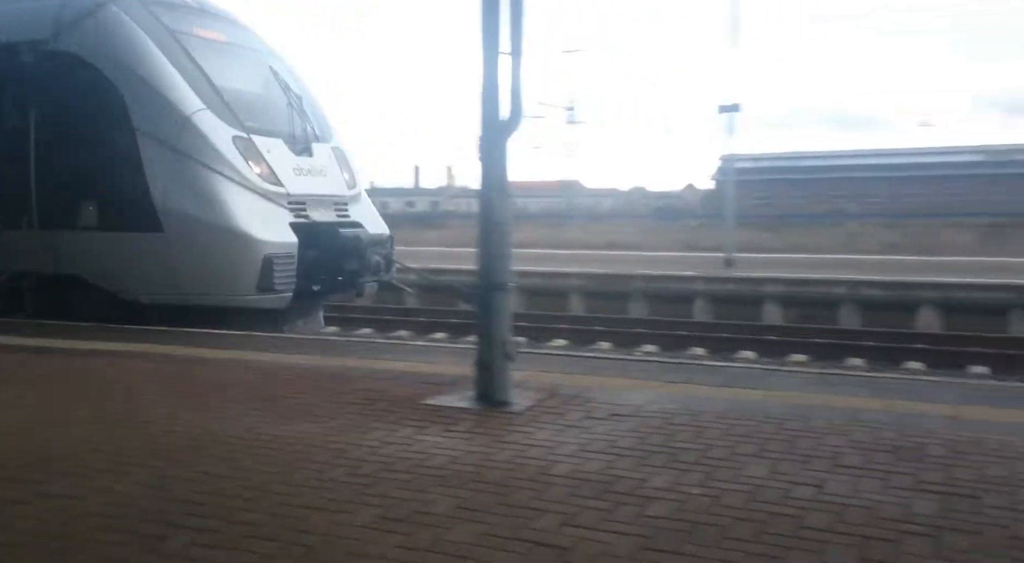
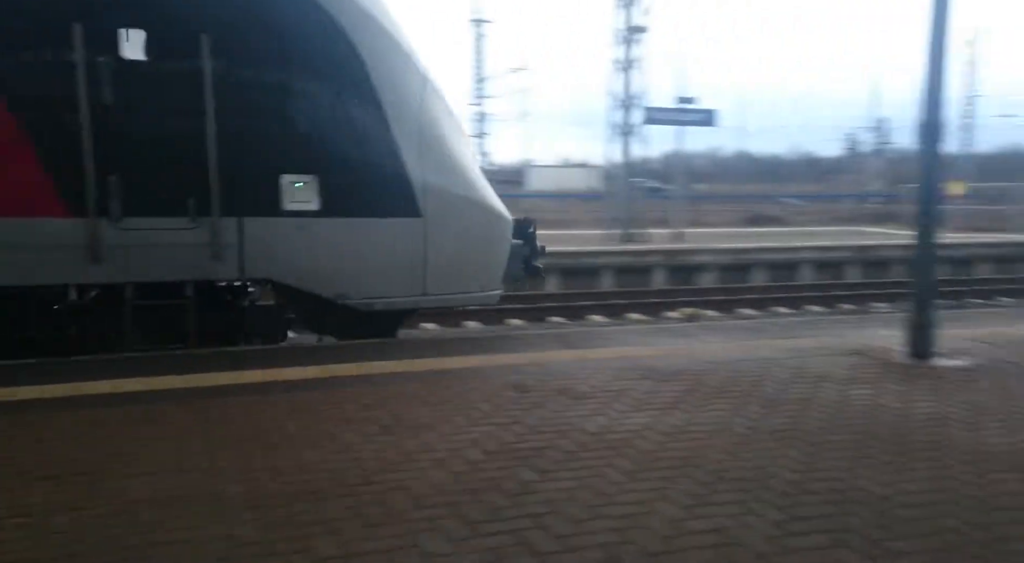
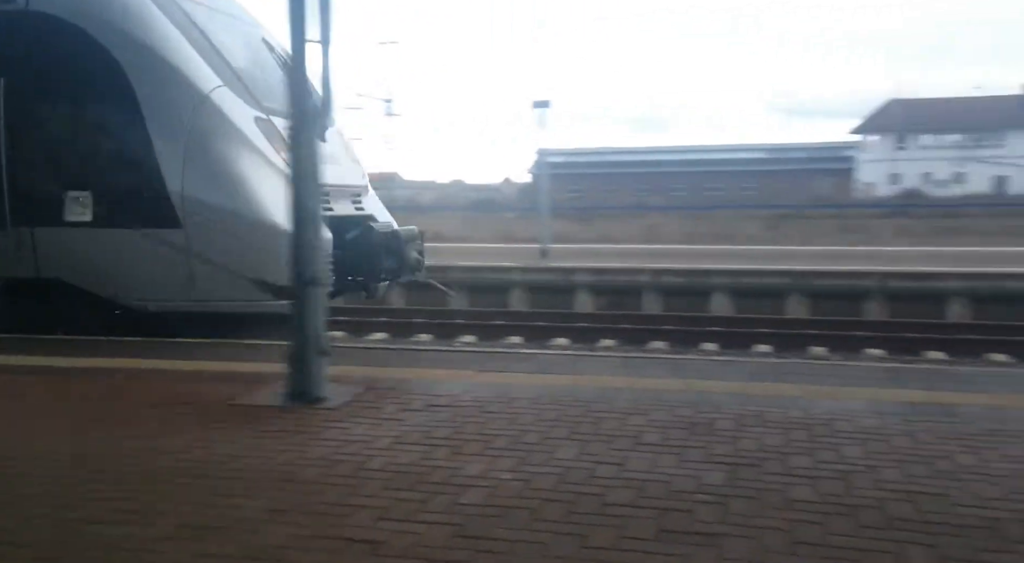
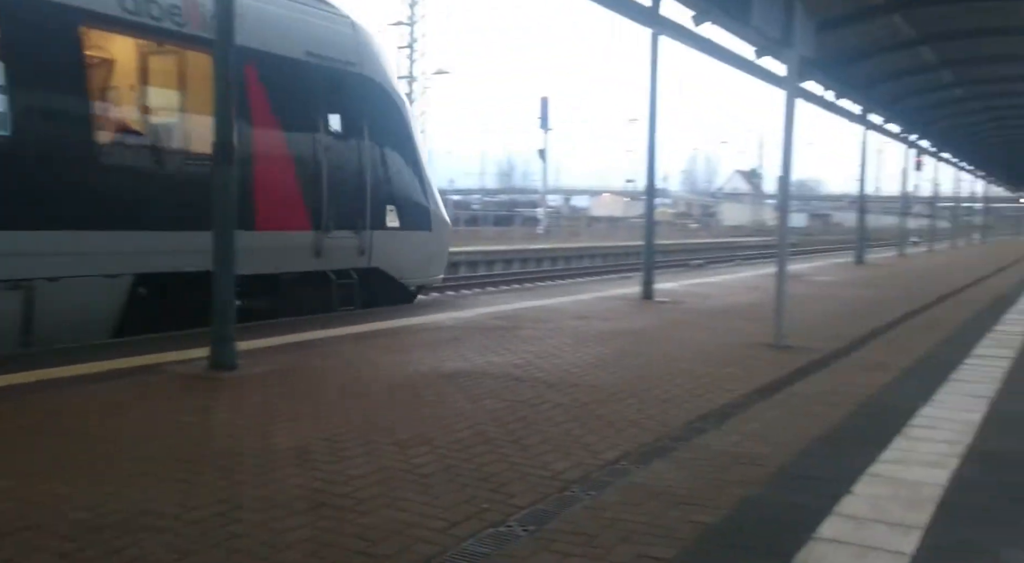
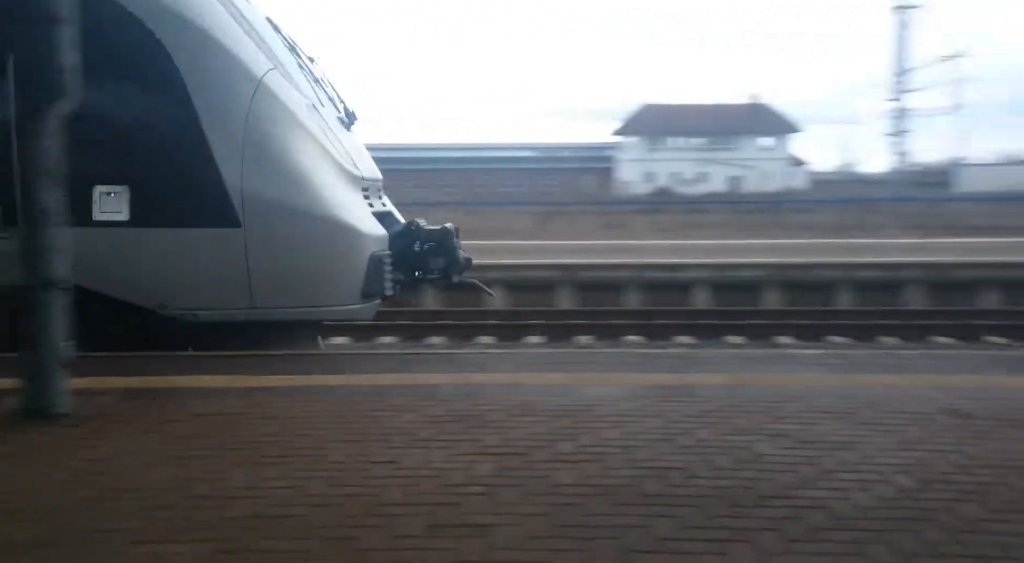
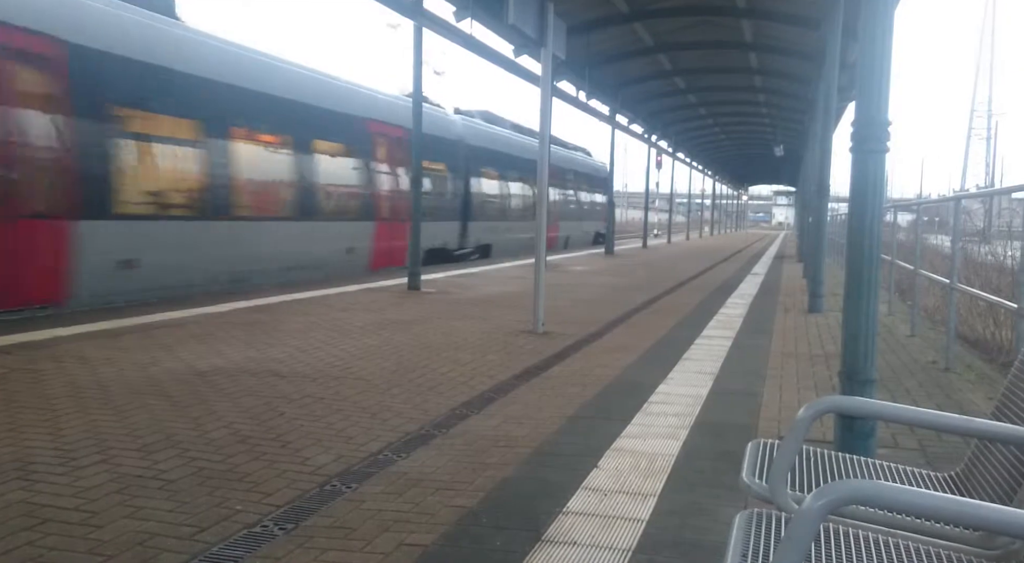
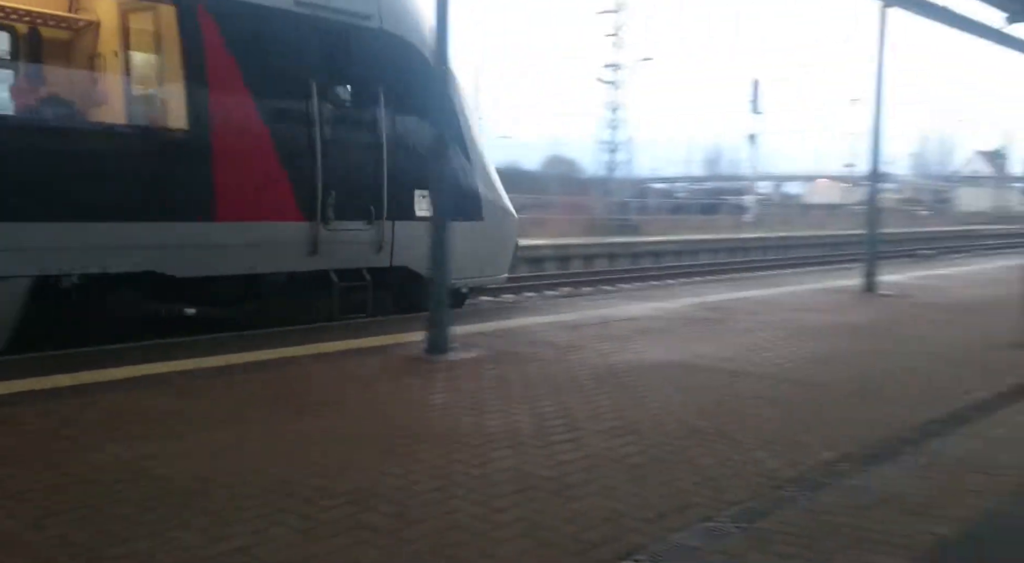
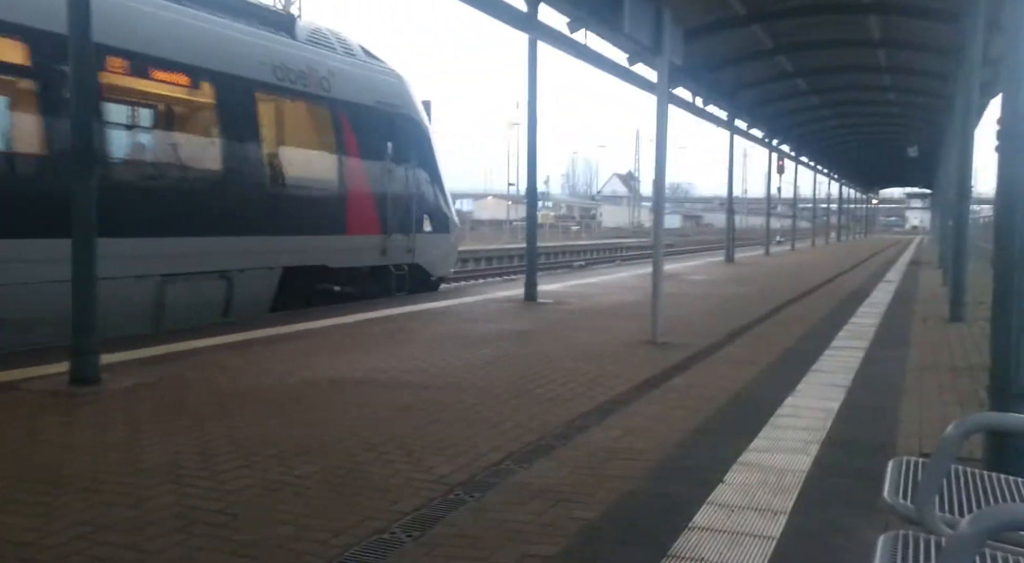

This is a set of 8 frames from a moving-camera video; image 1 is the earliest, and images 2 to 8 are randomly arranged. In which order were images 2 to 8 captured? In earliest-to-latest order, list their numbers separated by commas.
3, 5, 2, 7, 4, 8, 6
